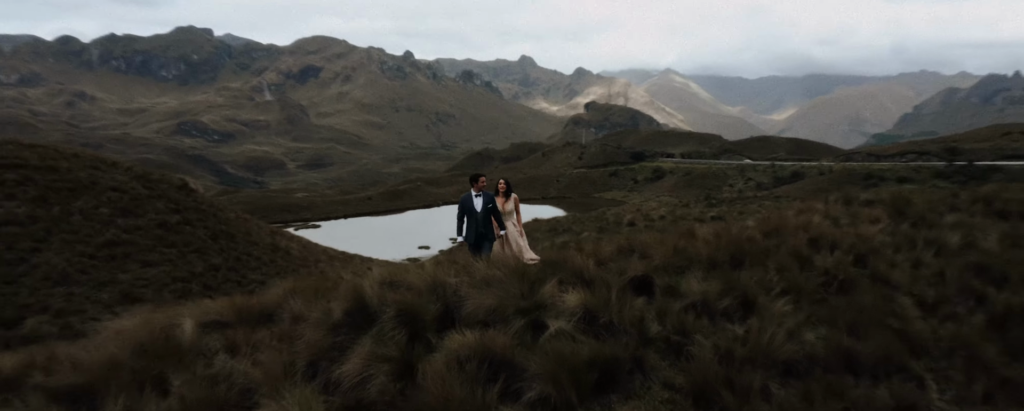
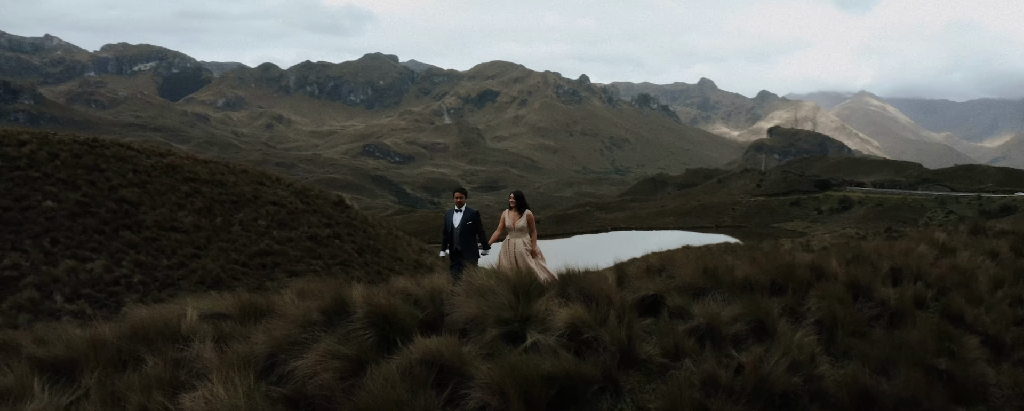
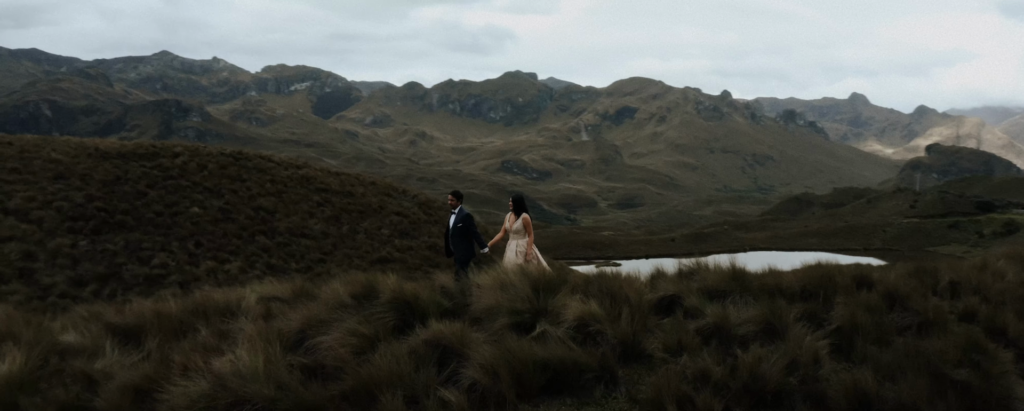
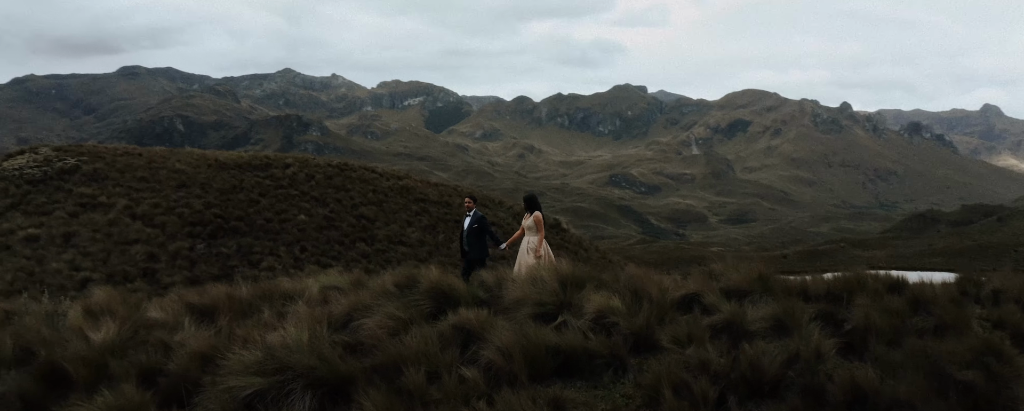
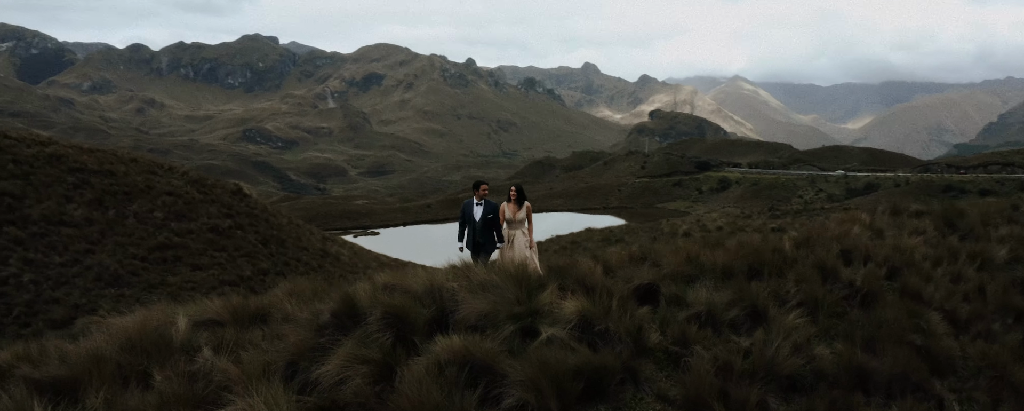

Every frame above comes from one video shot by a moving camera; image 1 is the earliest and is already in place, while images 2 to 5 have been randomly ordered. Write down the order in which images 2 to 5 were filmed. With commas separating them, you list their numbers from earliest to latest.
5, 2, 3, 4
